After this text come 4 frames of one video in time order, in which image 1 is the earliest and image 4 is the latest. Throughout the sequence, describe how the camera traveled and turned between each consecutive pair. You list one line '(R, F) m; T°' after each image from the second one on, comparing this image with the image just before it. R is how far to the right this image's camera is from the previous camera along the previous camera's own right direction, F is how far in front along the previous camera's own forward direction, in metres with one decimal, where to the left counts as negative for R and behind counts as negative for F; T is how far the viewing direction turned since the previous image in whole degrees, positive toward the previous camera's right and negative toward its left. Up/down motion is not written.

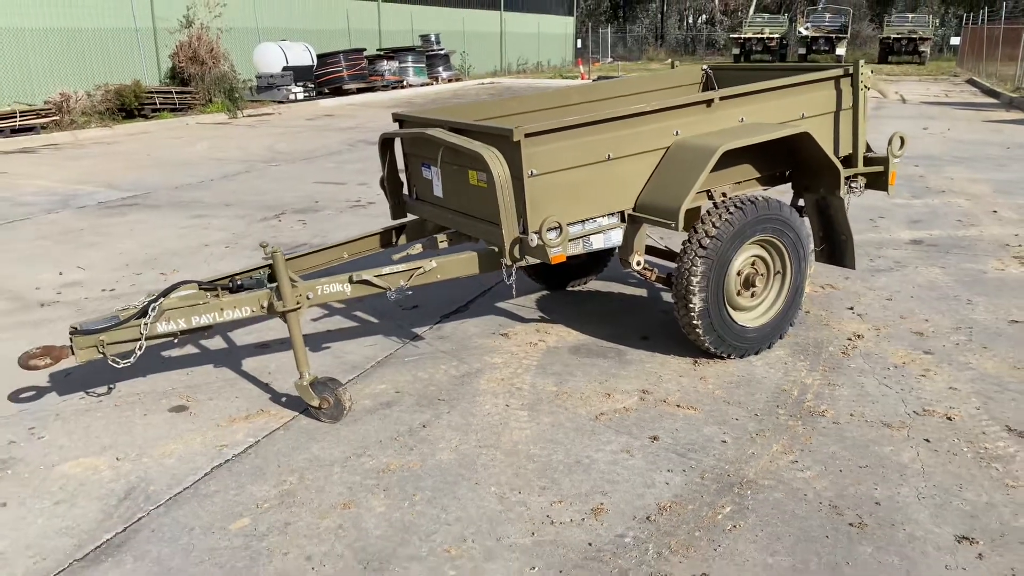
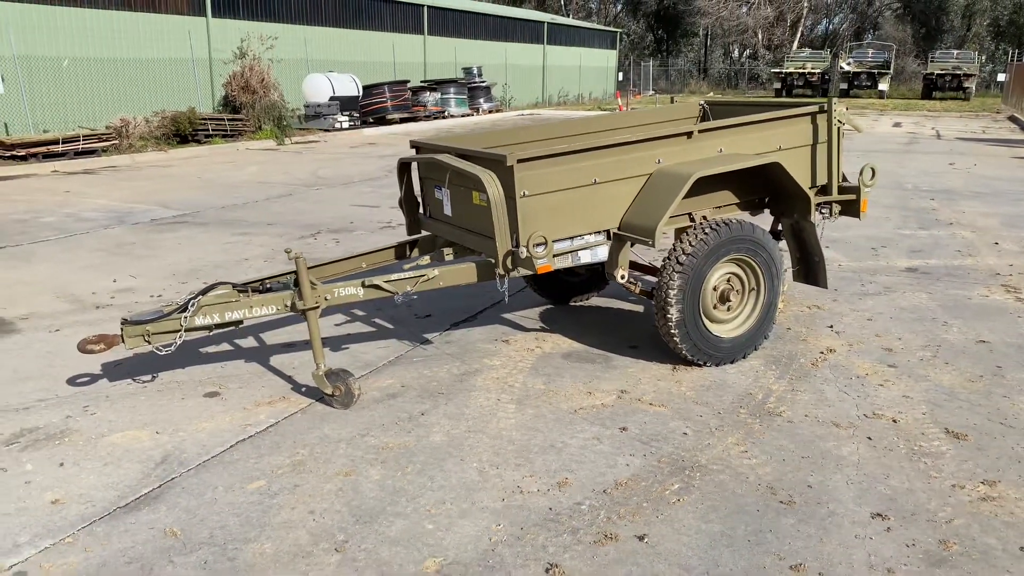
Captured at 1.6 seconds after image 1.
(+0.2, -0.5) m; -3°
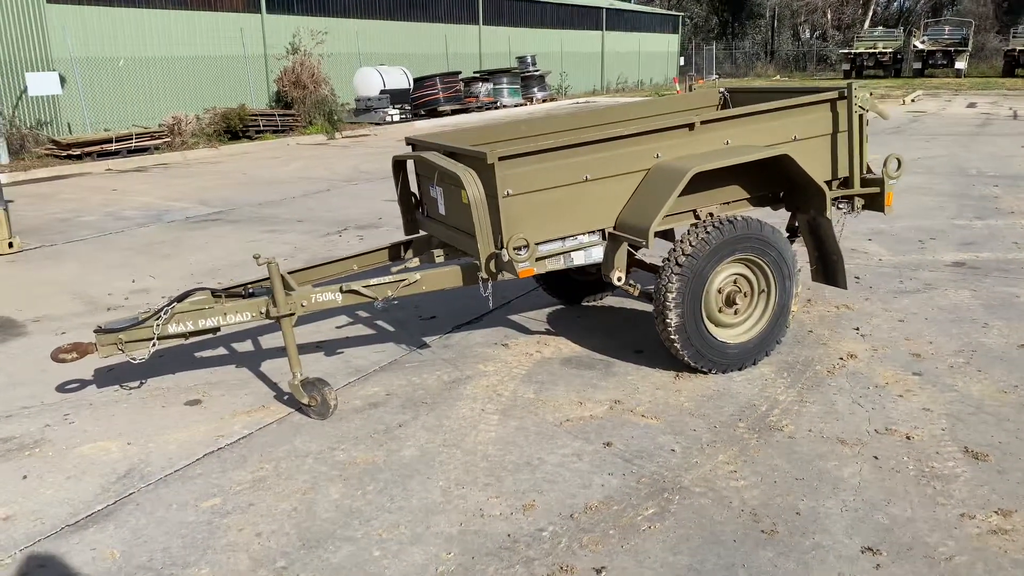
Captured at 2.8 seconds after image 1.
(+0.4, +0.2) m; -4°
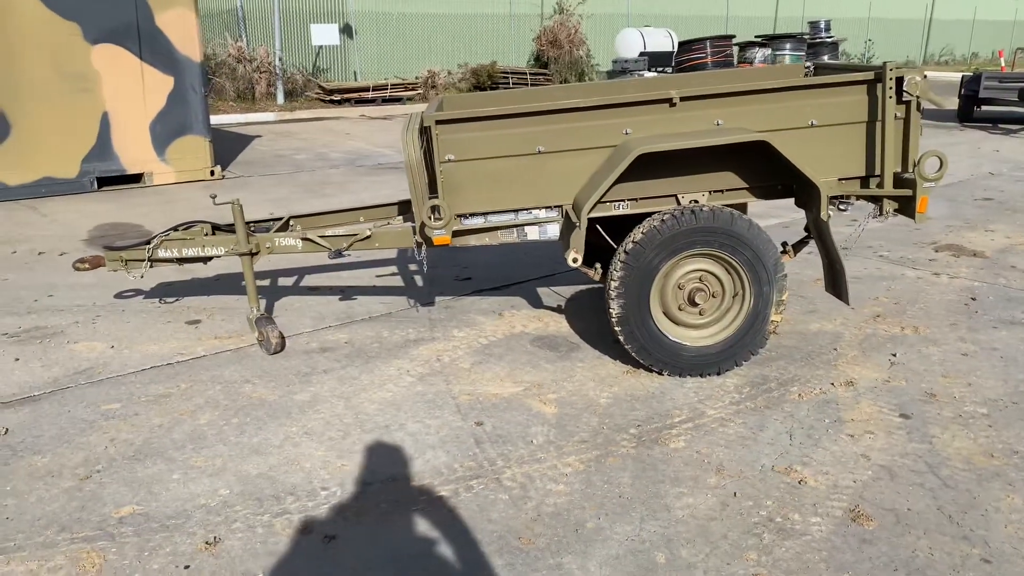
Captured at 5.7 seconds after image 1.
(+1.6, +0.4) m; -20°
